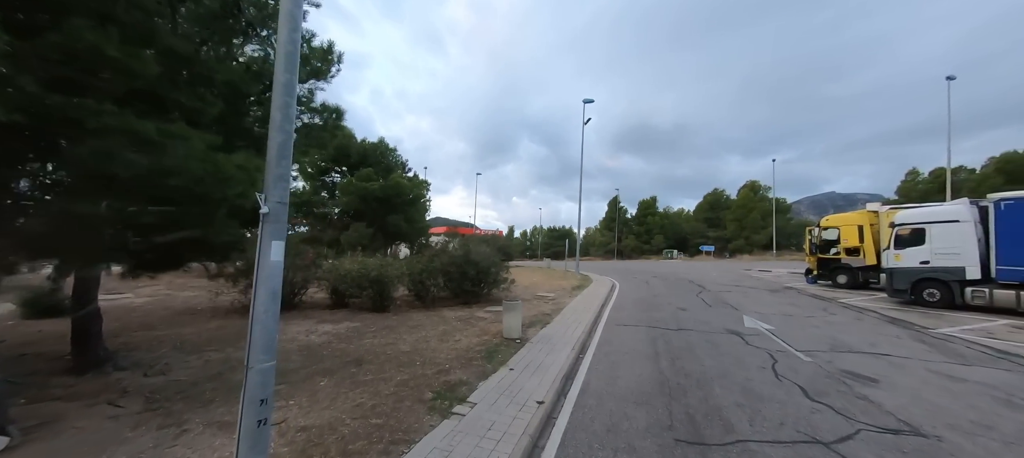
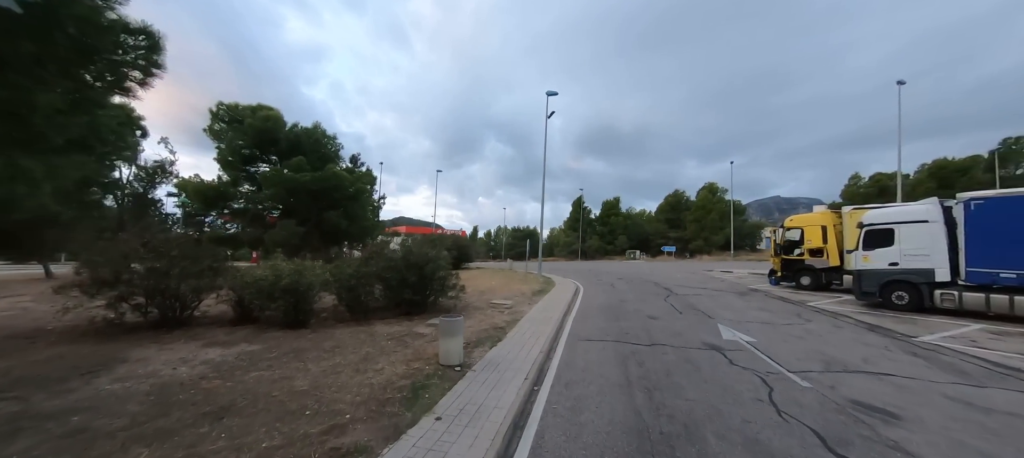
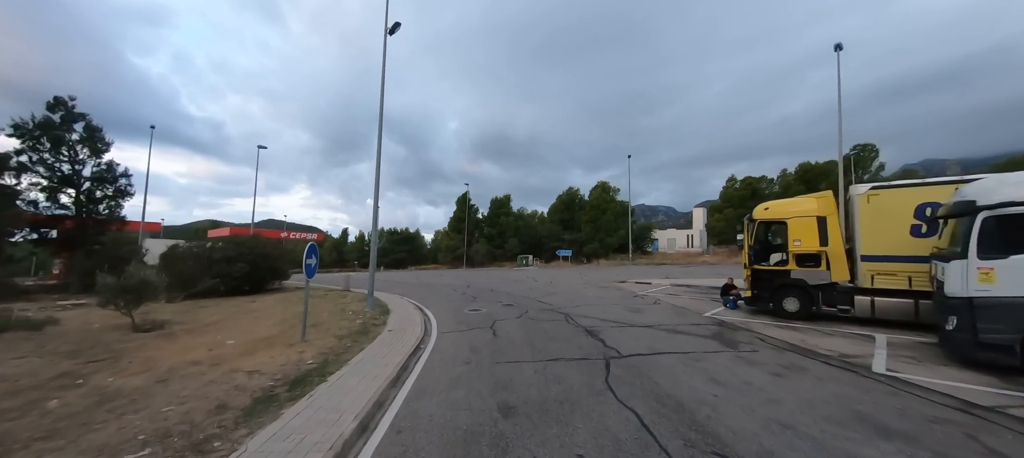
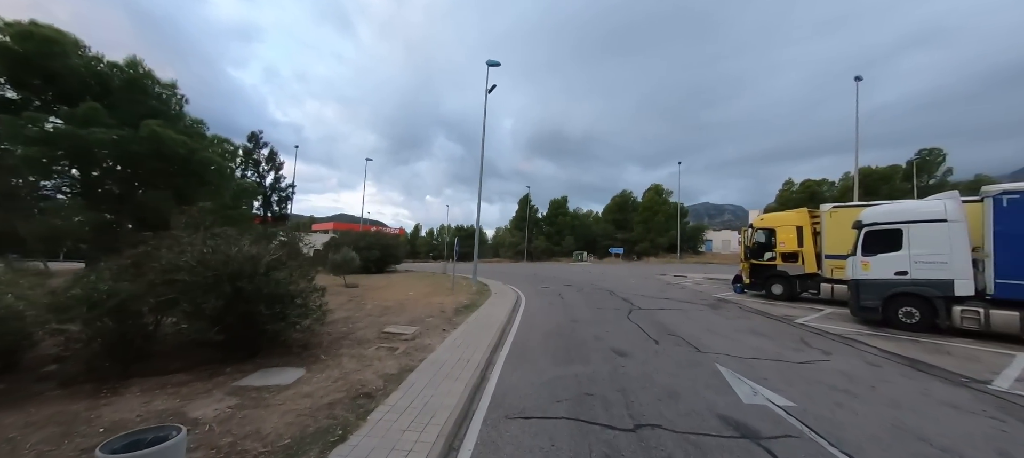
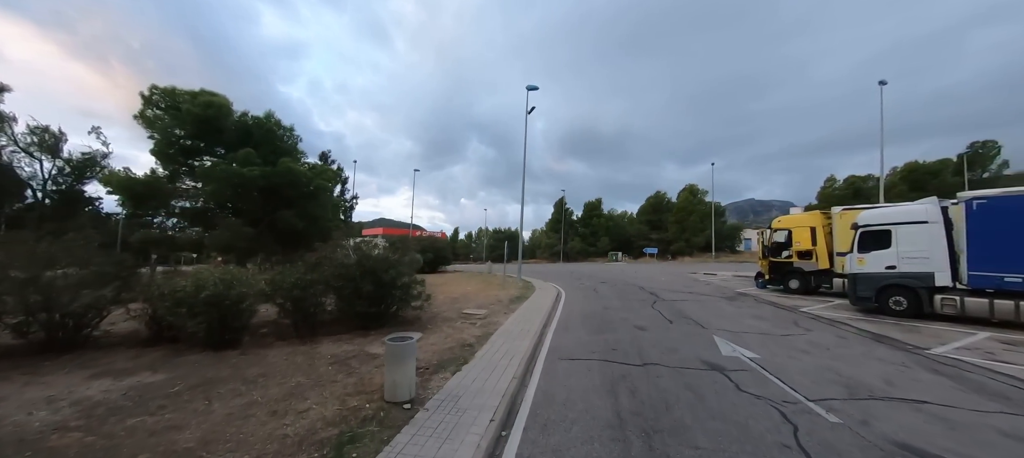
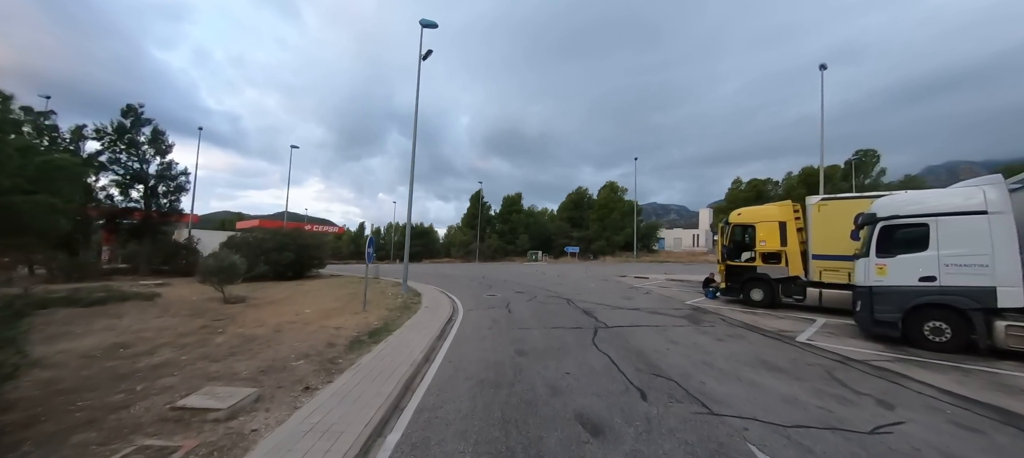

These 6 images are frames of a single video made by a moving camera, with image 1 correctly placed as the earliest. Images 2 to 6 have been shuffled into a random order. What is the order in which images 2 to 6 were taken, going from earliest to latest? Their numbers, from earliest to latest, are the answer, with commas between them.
2, 5, 4, 6, 3
